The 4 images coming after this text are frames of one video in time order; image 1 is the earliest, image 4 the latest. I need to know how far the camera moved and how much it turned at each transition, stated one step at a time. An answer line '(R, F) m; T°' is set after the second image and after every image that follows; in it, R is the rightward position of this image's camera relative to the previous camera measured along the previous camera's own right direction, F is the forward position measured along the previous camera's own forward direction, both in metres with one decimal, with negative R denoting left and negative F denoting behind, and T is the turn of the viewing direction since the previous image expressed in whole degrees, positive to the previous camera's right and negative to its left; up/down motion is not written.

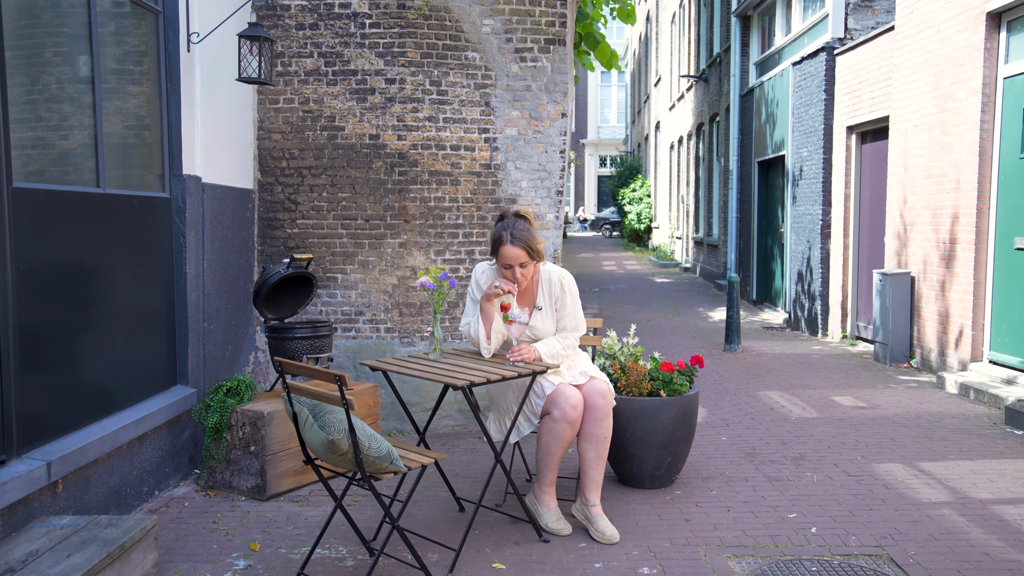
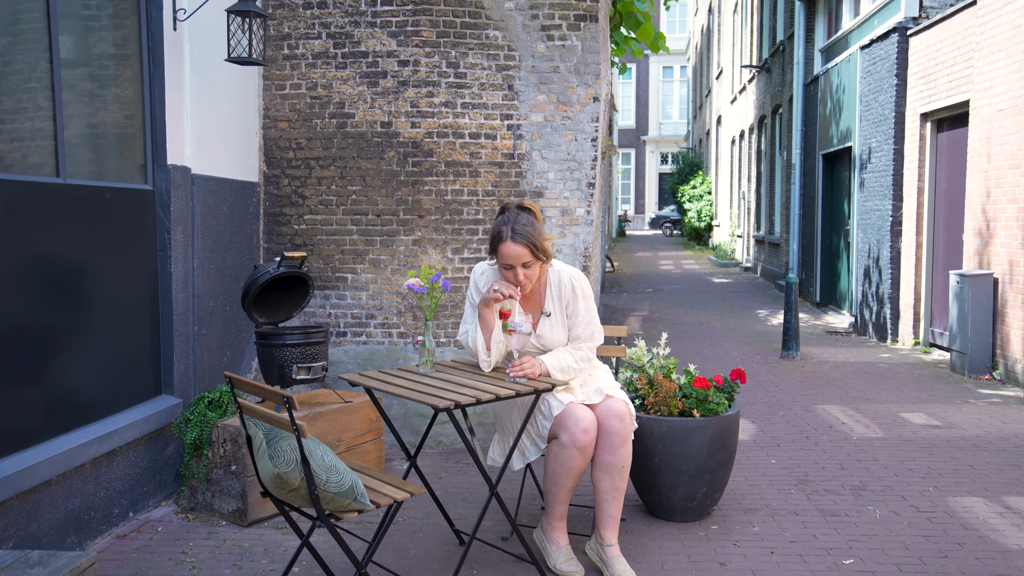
(+0.3, +0.6) m; -4°
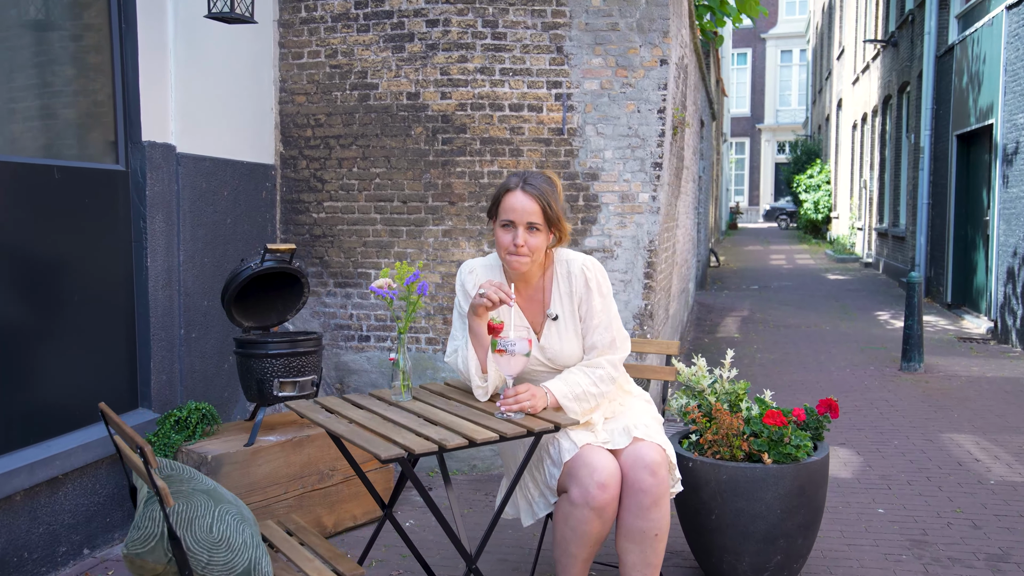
(+0.4, +1.0) m; -8°
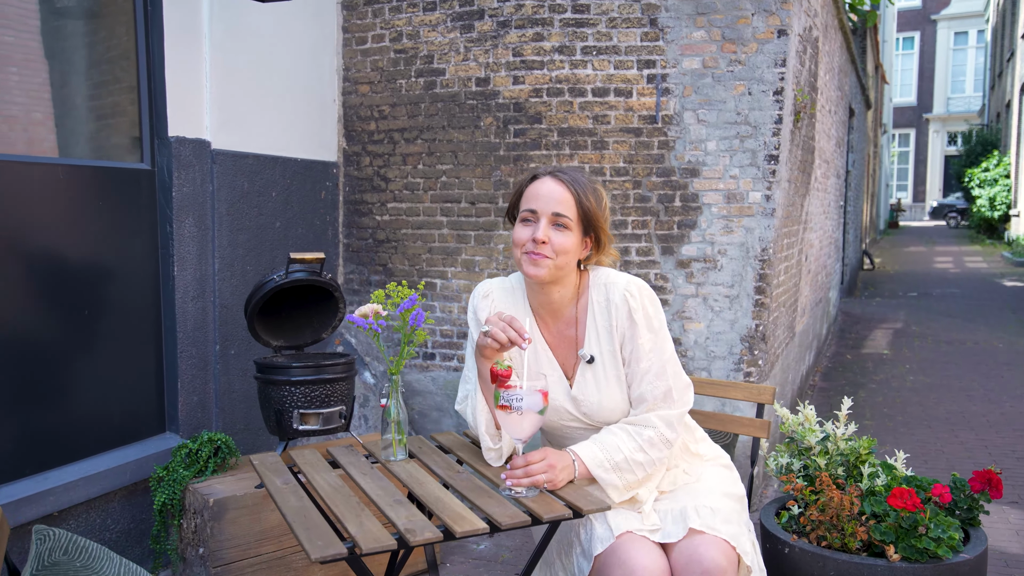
(+0.3, +0.7) m; -10°
